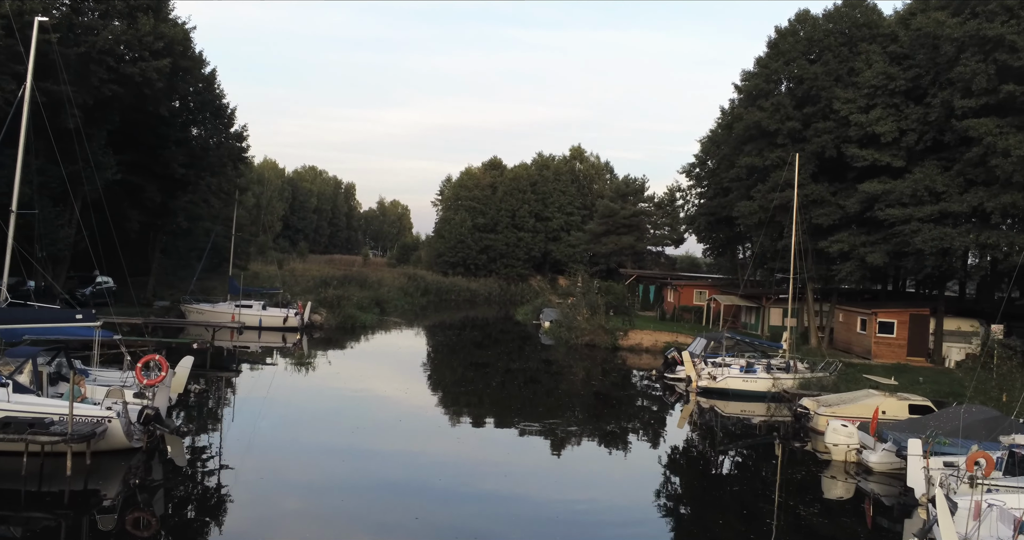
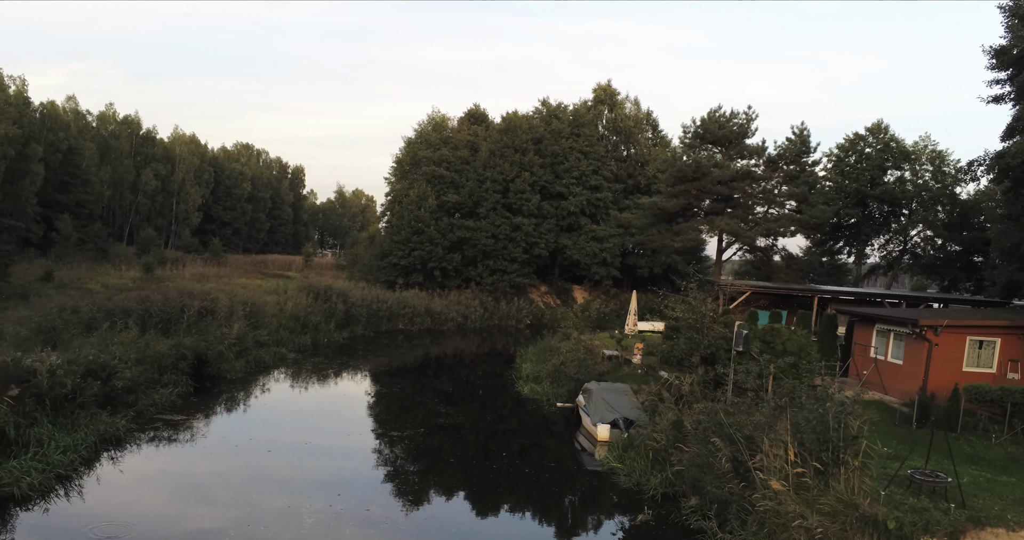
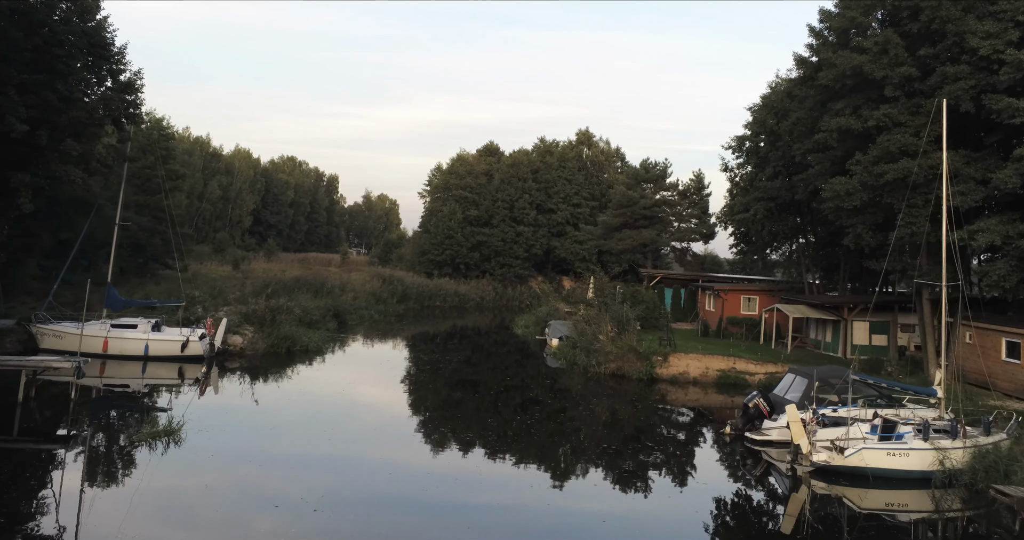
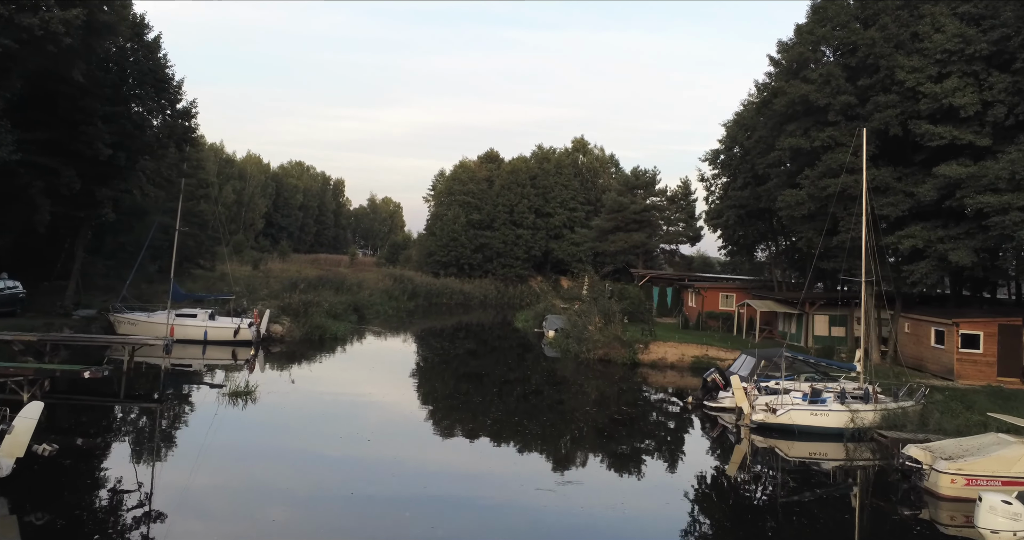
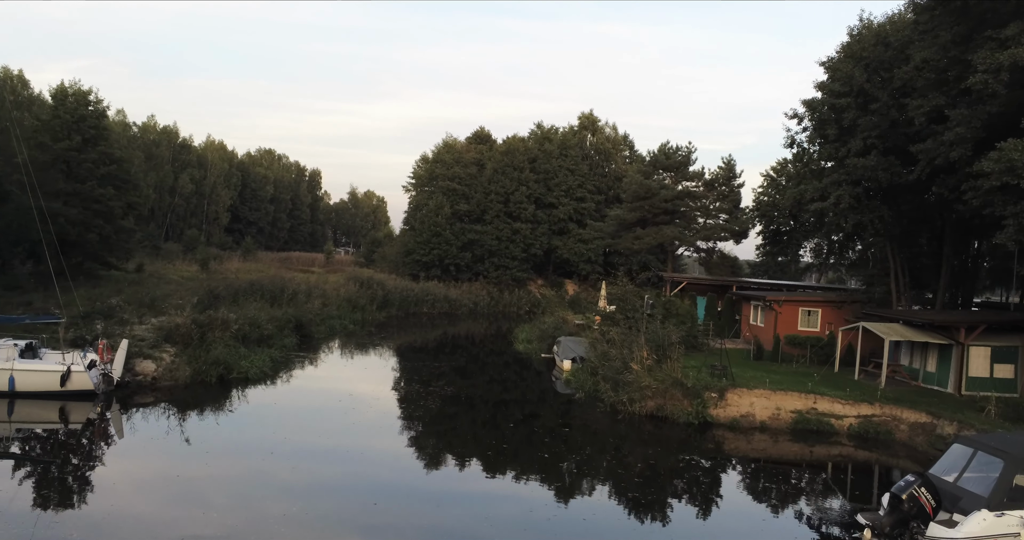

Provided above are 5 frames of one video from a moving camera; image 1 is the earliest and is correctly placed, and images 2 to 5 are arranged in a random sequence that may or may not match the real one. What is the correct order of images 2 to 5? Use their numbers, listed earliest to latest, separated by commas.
4, 3, 5, 2
